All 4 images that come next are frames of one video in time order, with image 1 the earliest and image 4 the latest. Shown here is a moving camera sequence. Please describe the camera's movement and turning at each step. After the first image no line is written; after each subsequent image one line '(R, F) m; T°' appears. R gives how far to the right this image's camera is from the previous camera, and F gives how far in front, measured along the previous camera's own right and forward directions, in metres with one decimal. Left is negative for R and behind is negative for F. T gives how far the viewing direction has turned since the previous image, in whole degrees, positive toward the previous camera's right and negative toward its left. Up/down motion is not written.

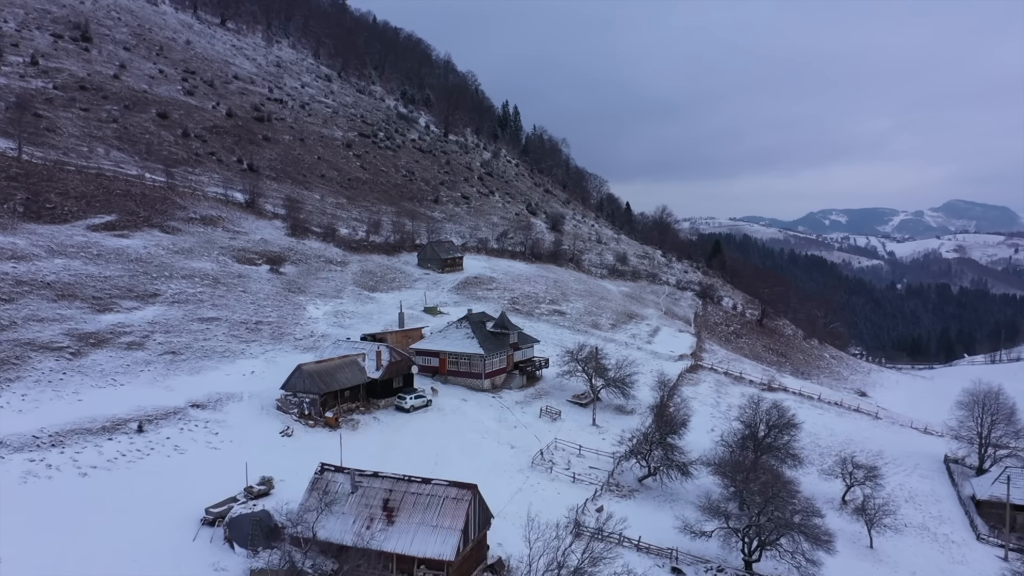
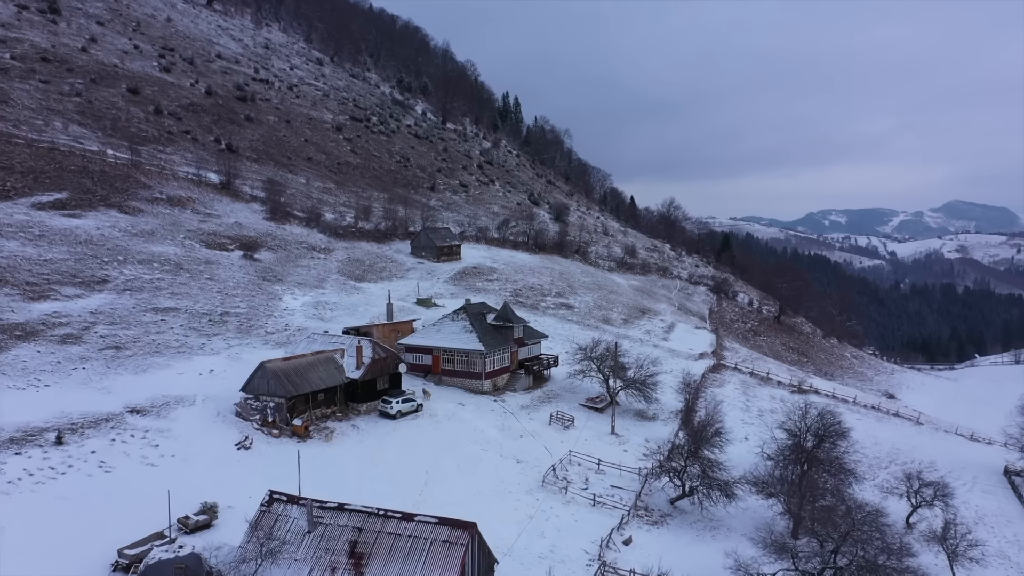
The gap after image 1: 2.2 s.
(-0.4, +5.4) m; 0°
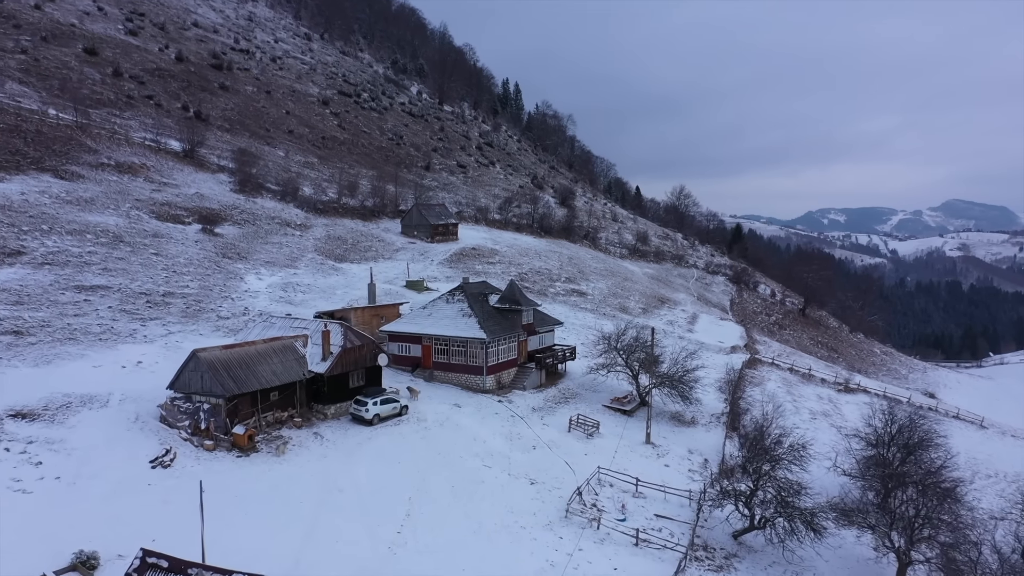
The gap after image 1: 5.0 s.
(-0.5, +6.5) m; 0°
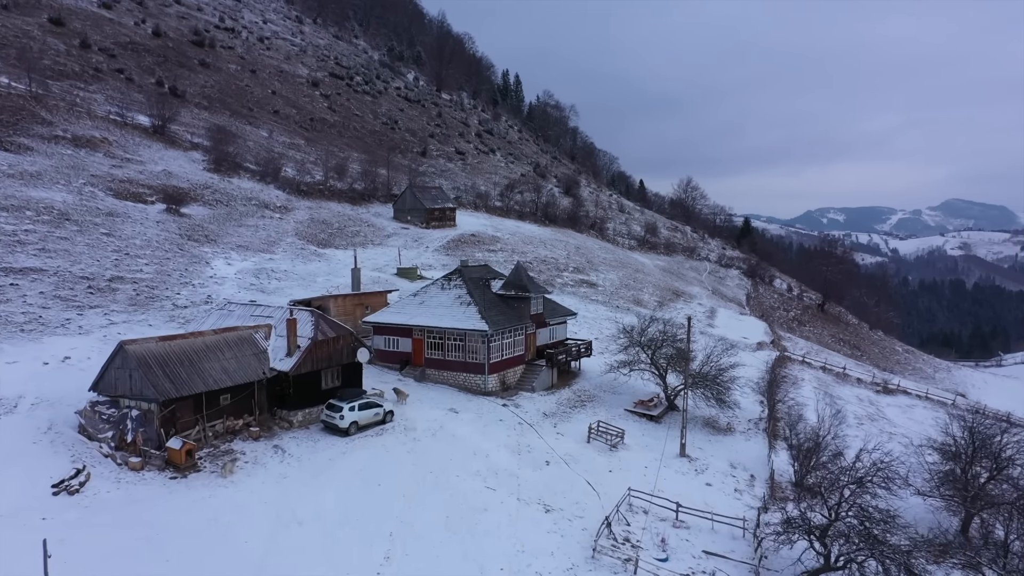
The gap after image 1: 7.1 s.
(-0.3, +4.2) m; 0°
